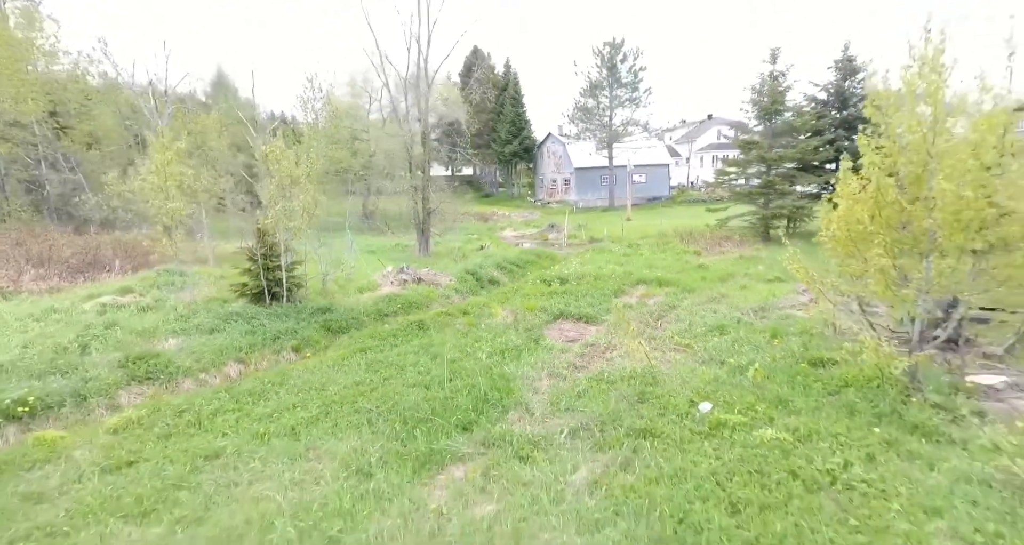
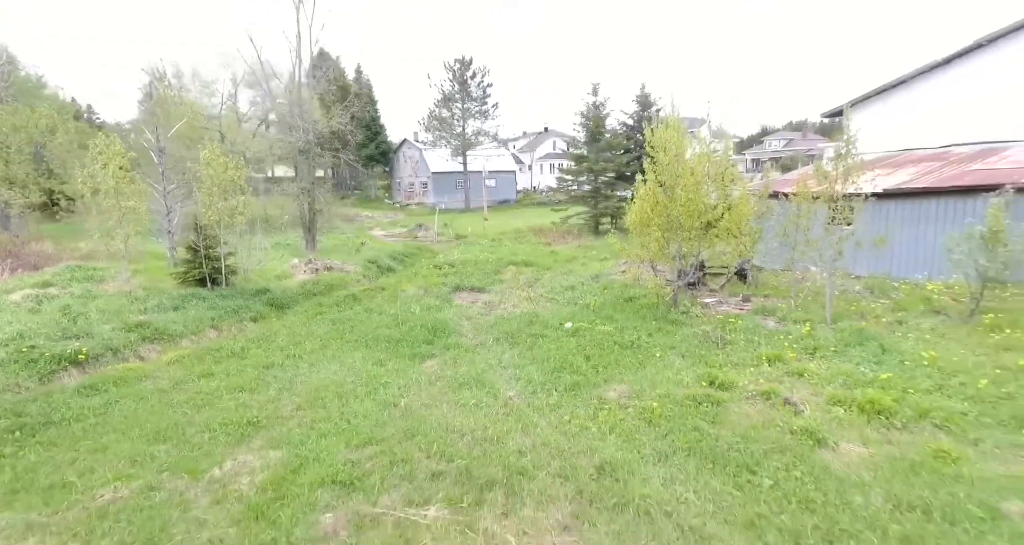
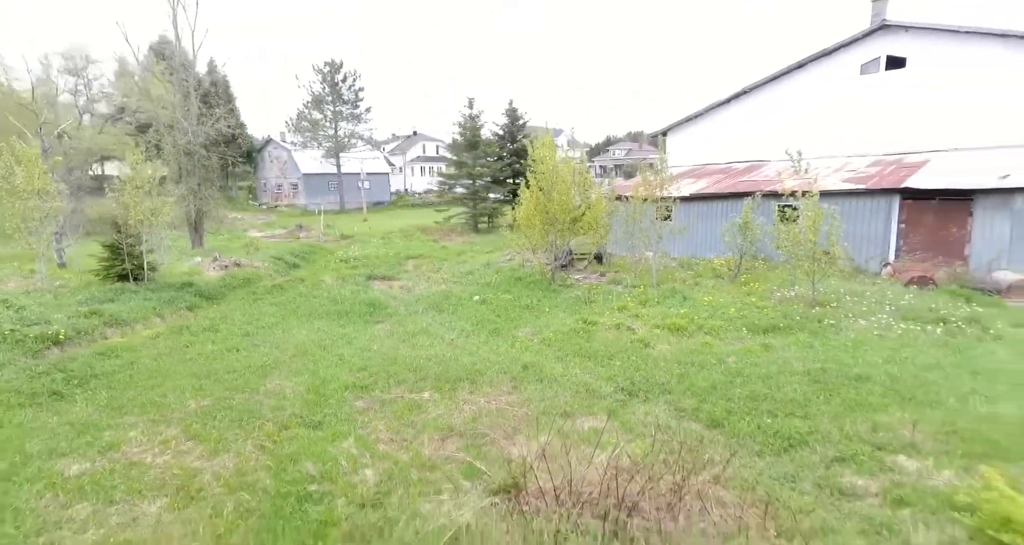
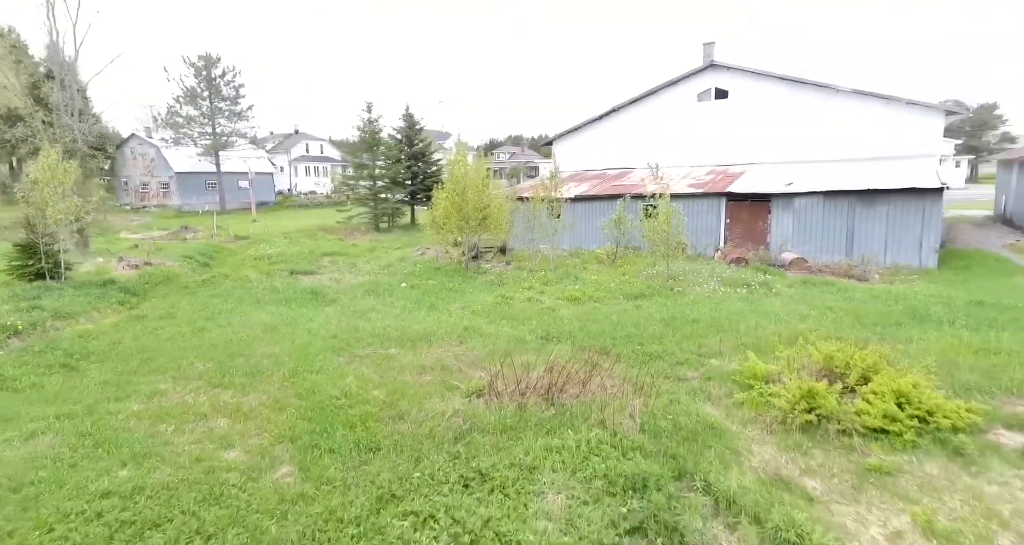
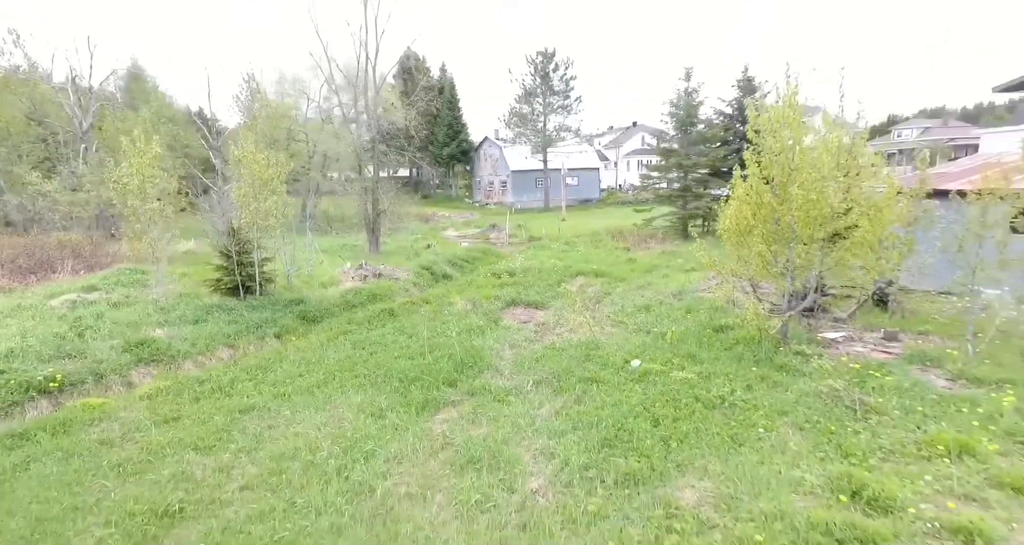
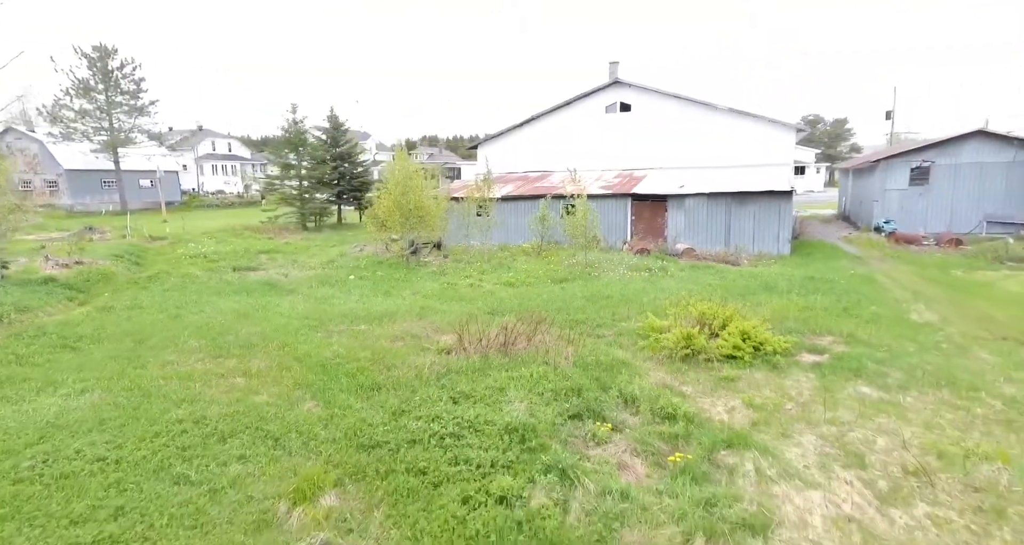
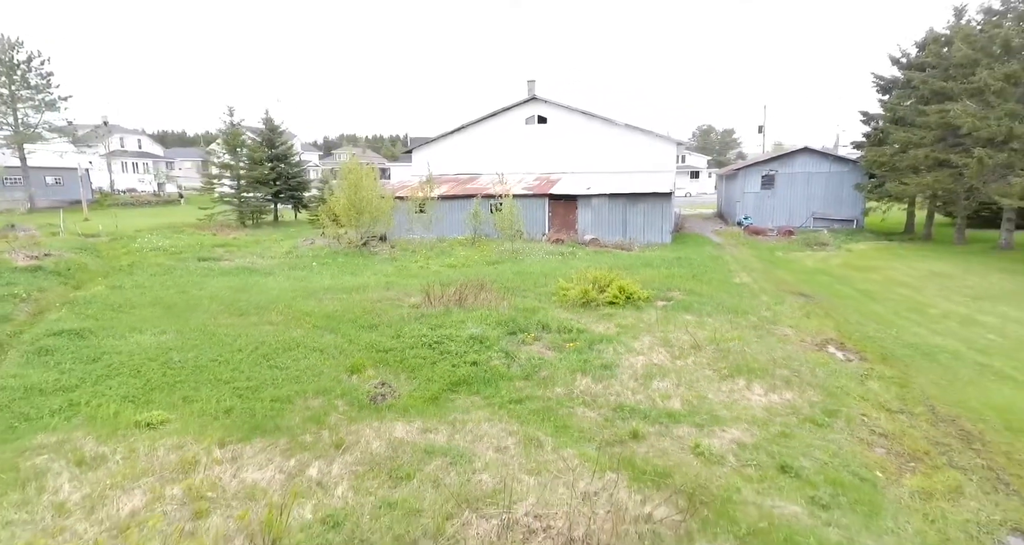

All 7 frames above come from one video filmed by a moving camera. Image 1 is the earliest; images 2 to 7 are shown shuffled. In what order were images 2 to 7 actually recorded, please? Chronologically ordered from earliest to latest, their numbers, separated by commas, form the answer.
5, 2, 3, 4, 6, 7
